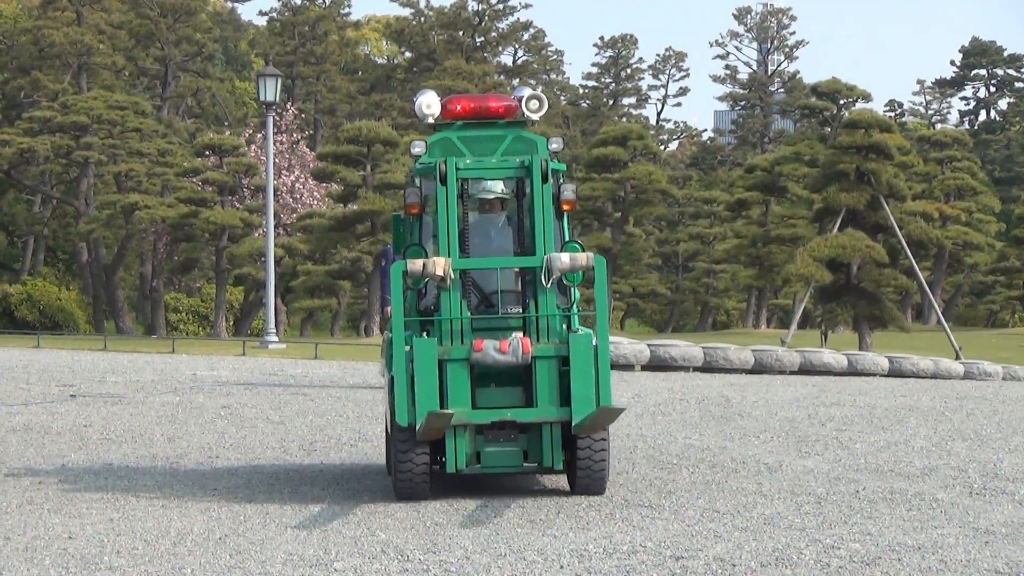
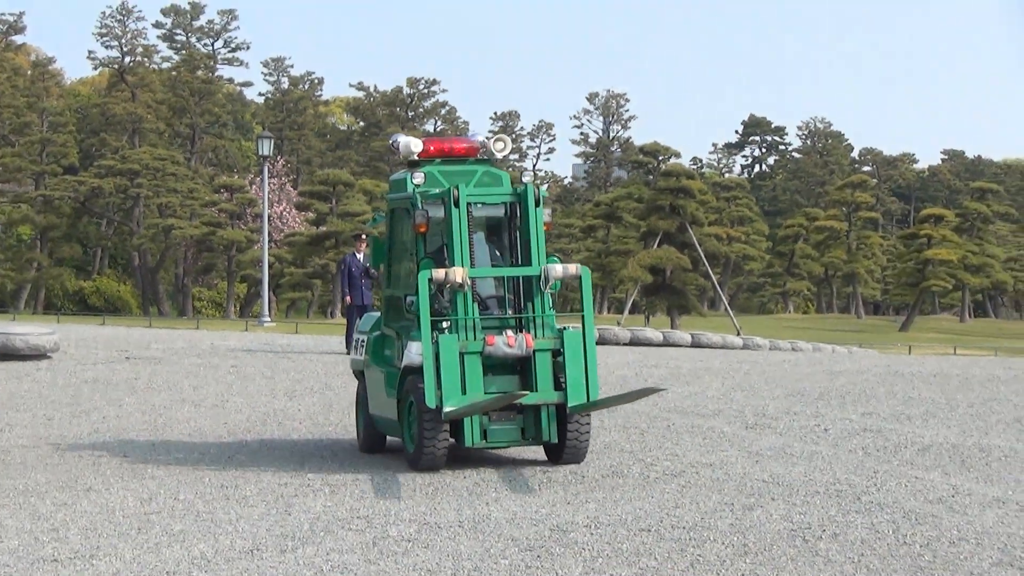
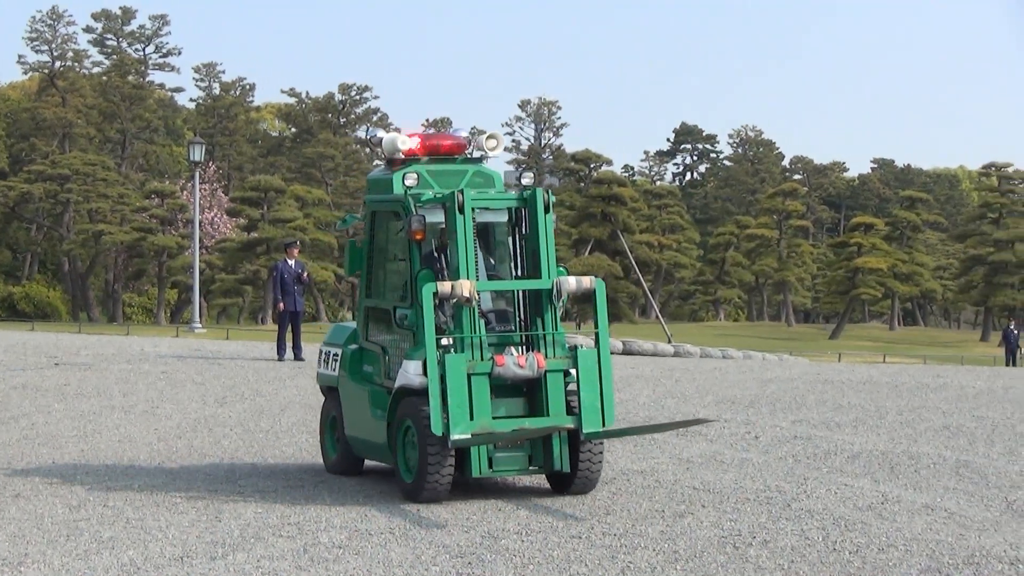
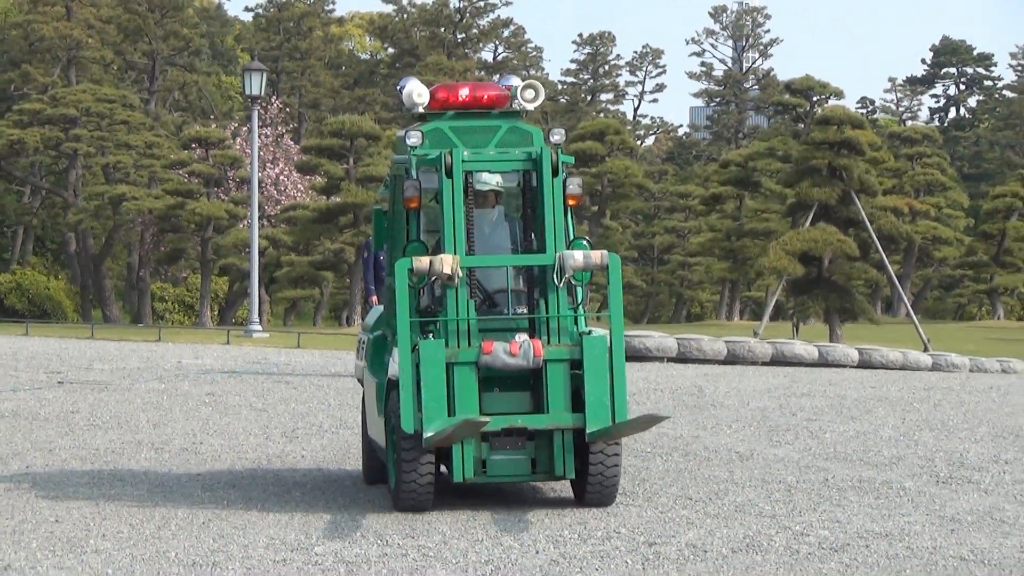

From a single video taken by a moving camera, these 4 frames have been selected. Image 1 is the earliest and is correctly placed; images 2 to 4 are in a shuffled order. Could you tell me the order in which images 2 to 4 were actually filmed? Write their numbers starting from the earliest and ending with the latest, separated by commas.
4, 2, 3
